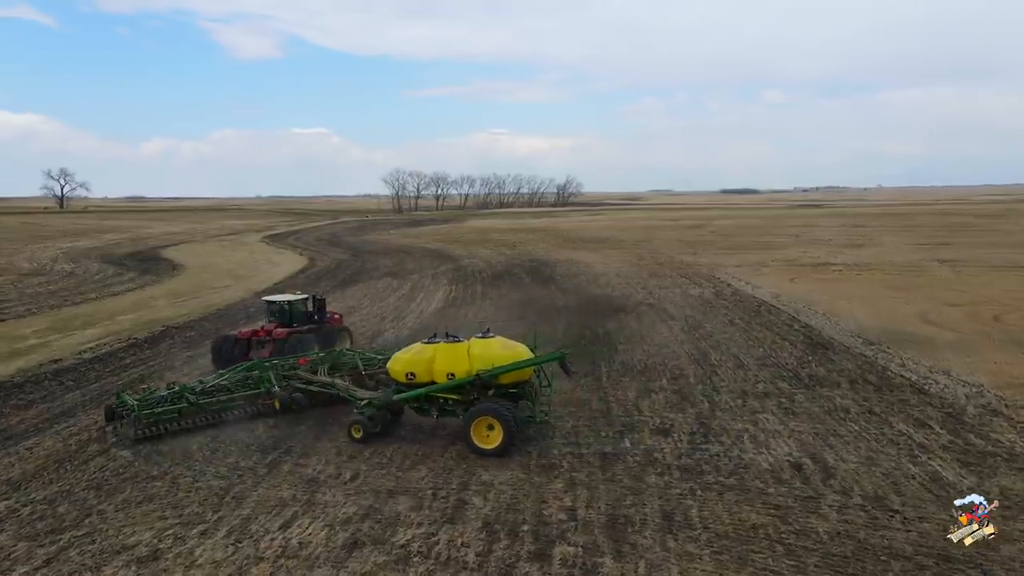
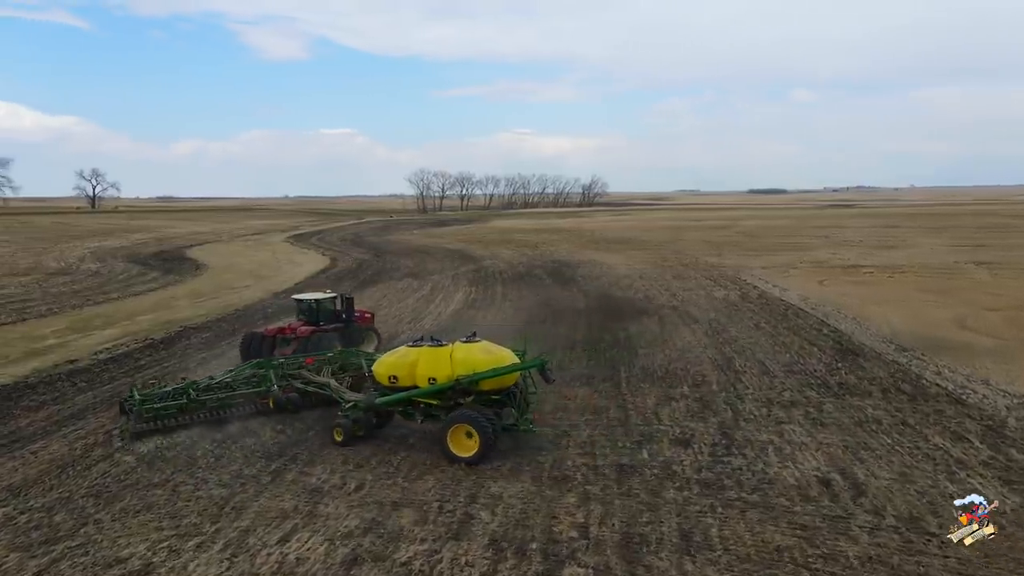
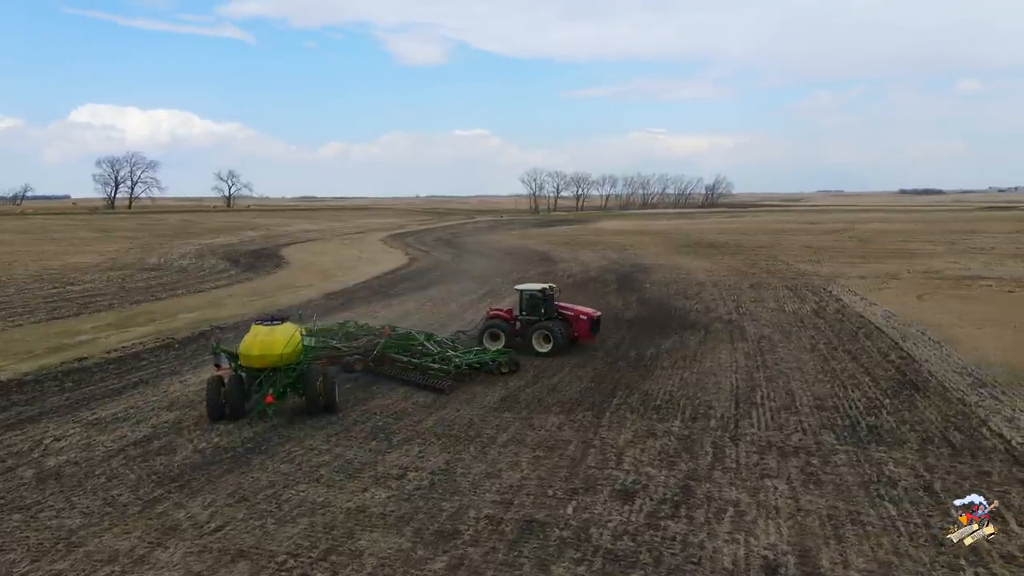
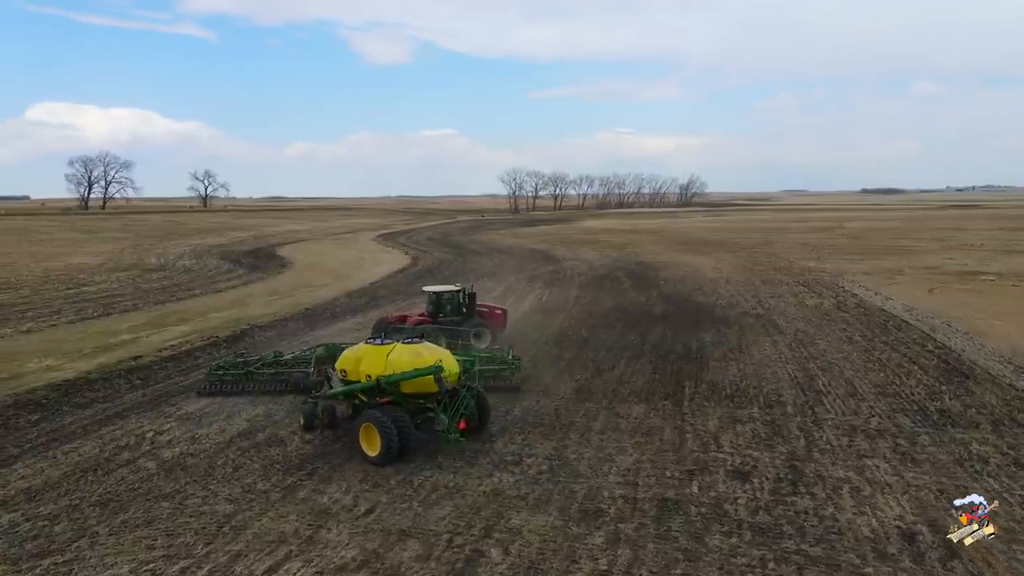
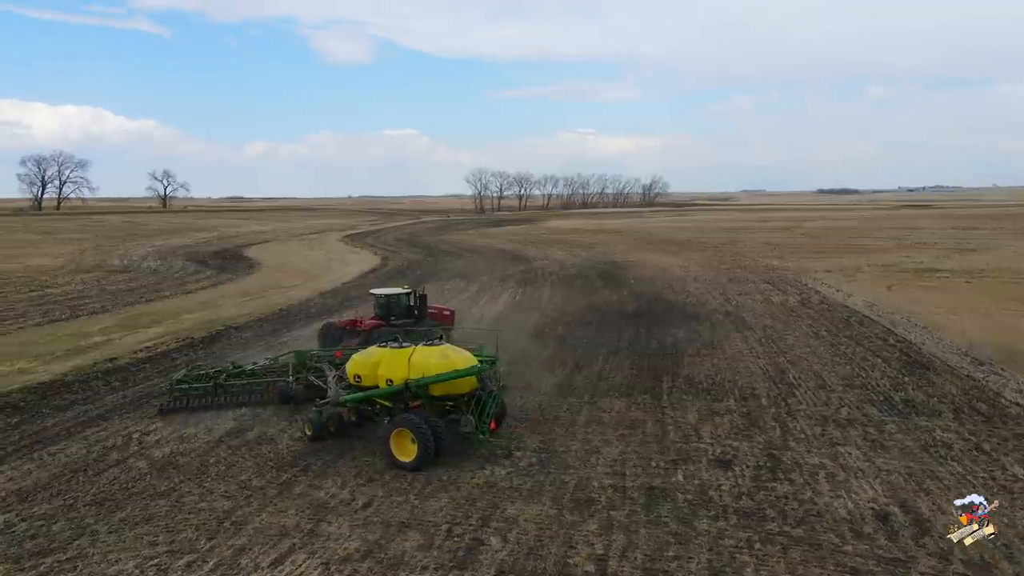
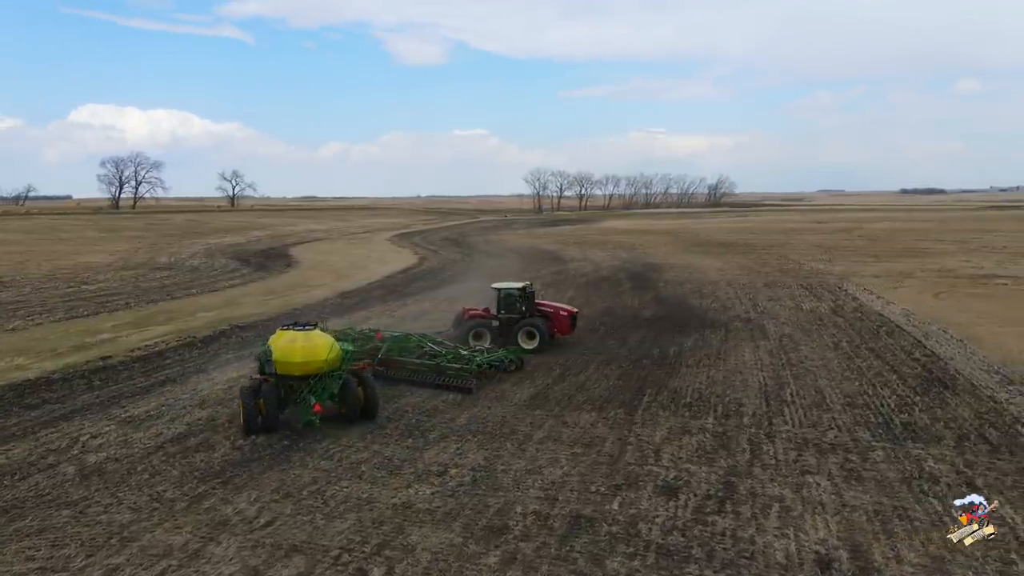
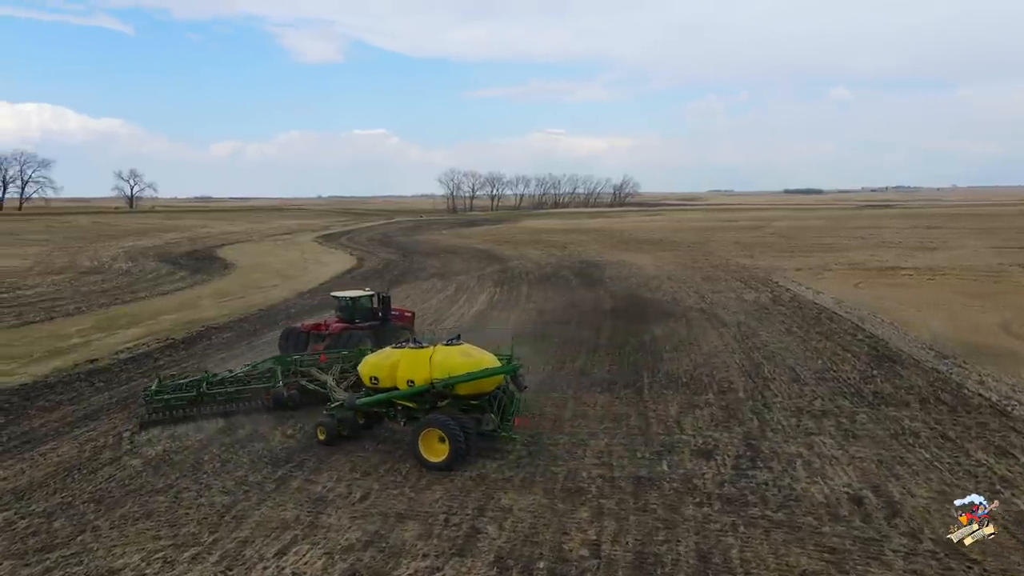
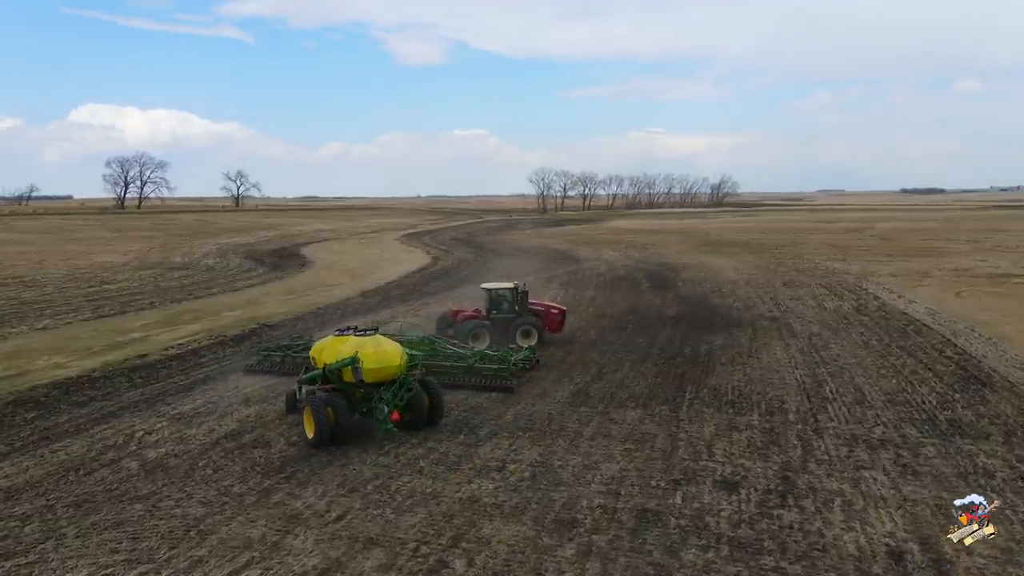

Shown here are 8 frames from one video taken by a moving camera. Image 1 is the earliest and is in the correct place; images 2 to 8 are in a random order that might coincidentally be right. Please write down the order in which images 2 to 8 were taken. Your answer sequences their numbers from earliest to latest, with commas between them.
2, 7, 5, 4, 8, 6, 3
